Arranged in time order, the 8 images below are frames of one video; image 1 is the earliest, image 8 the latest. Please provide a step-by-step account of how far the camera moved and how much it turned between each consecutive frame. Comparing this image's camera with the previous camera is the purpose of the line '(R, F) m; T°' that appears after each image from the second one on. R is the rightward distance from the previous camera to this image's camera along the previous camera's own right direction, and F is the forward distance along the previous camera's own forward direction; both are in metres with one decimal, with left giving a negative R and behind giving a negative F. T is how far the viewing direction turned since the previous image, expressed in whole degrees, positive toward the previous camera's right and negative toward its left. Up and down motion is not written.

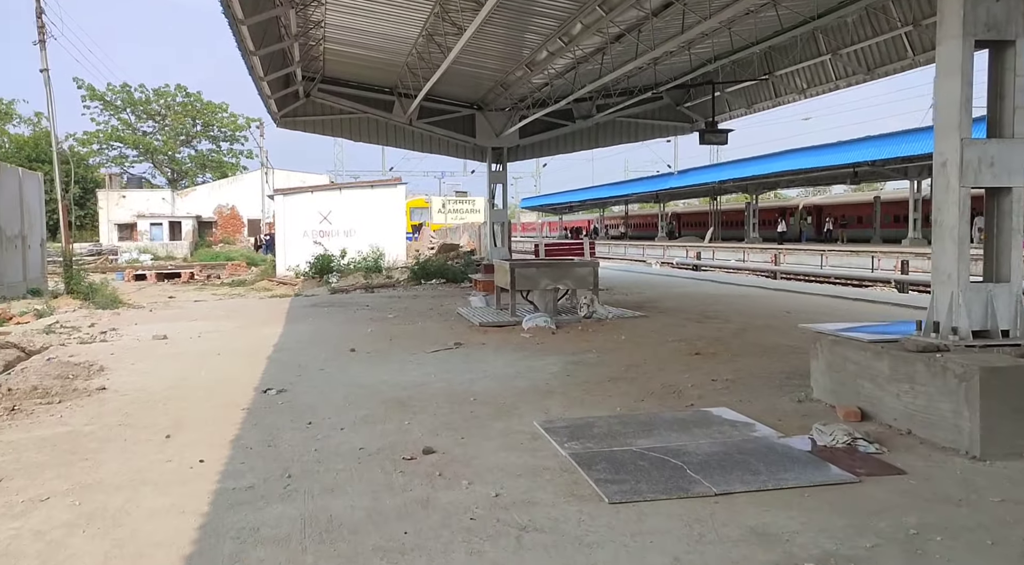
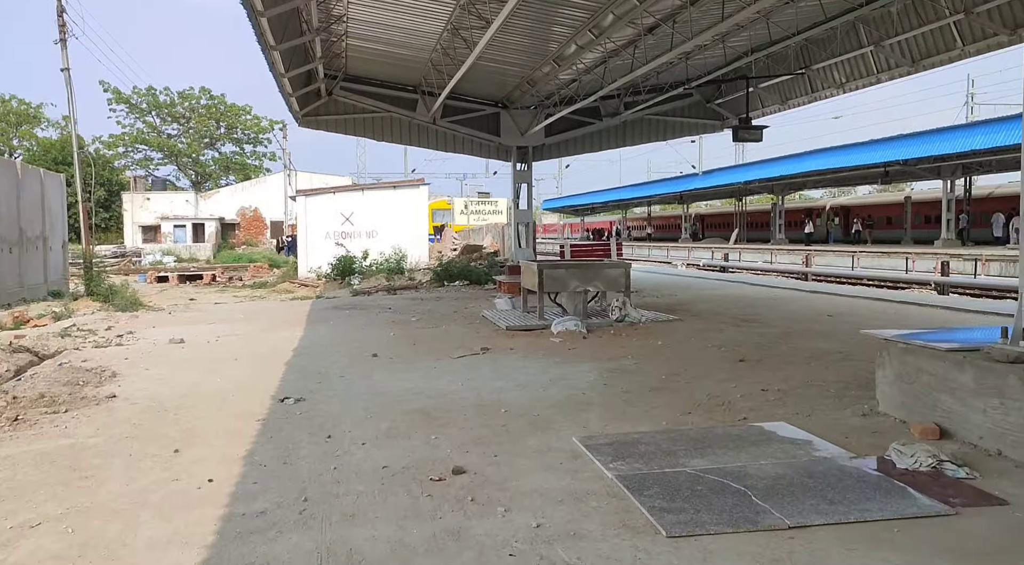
(-0.1, +0.4) m; -2°
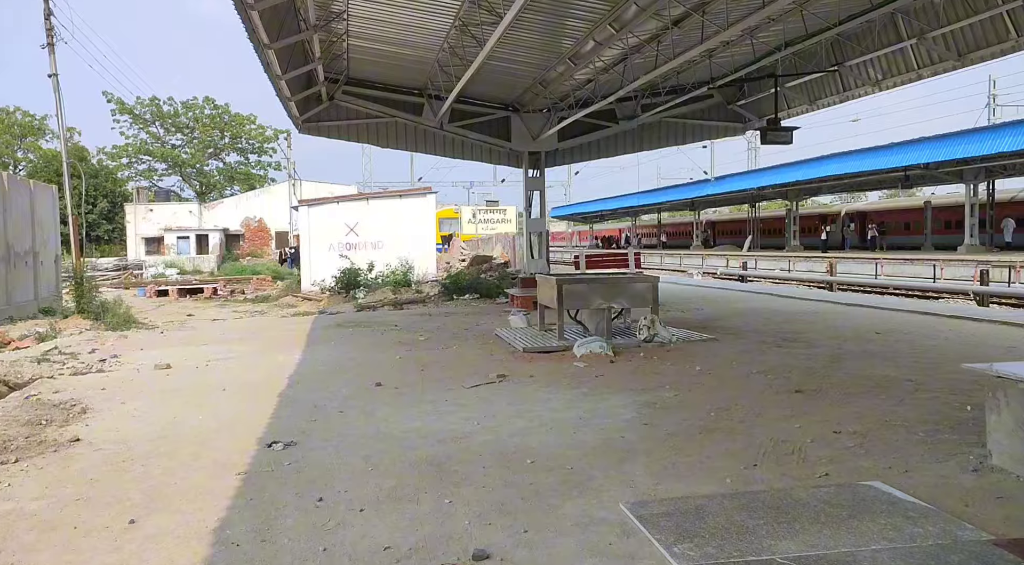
(-0.1, +0.7) m; -1°
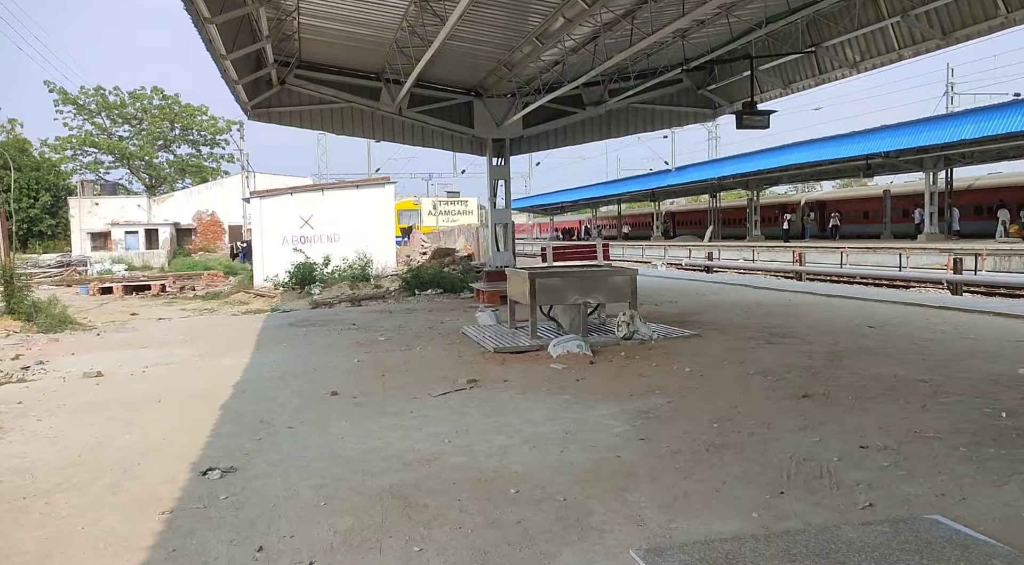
(-0.1, +0.6) m; +3°
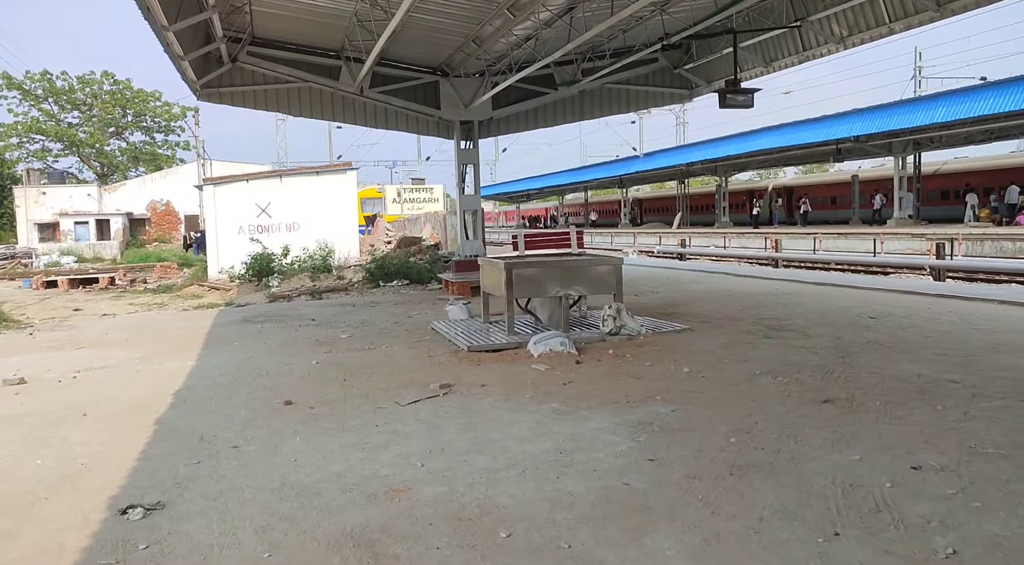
(-0.1, +0.6) m; +3°
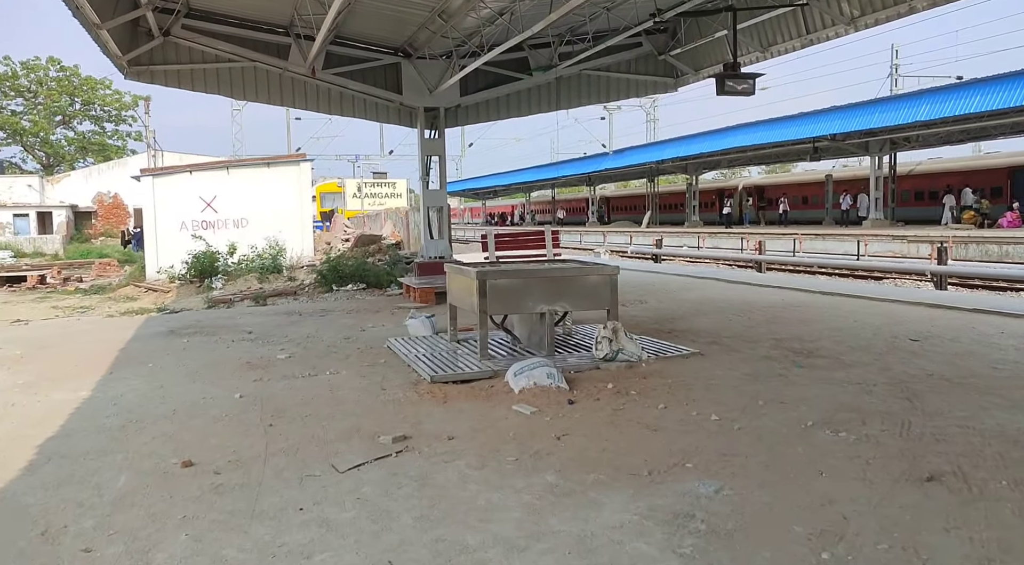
(-0.1, +1.2) m; +3°
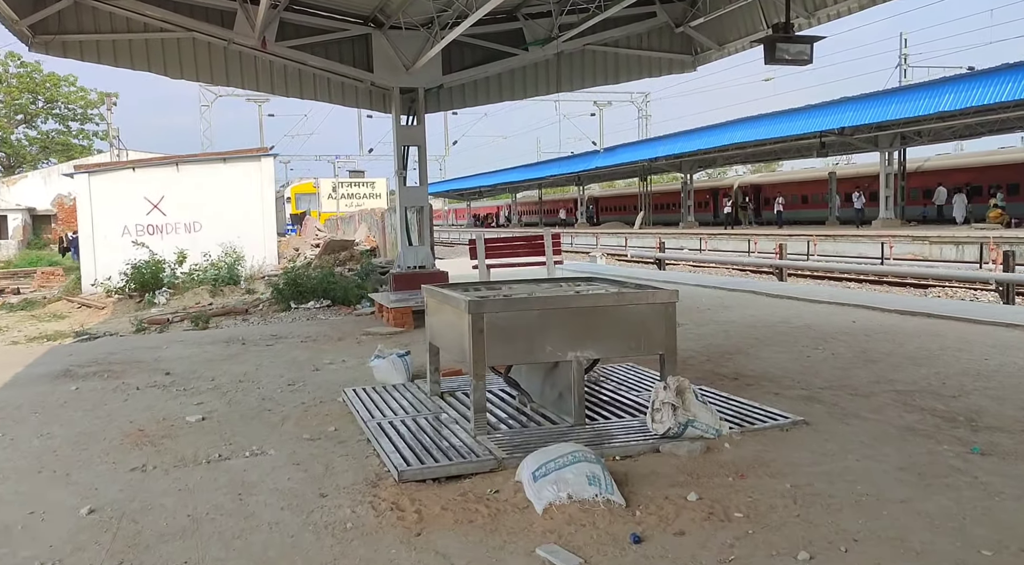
(-0.1, +1.9) m; +1°
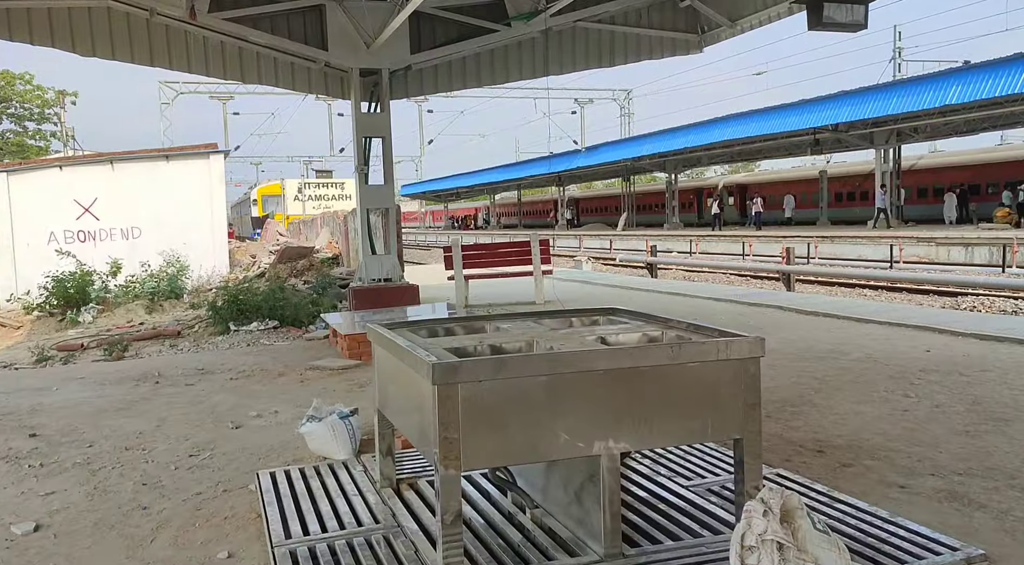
(0.0, +1.5) m; +2°
